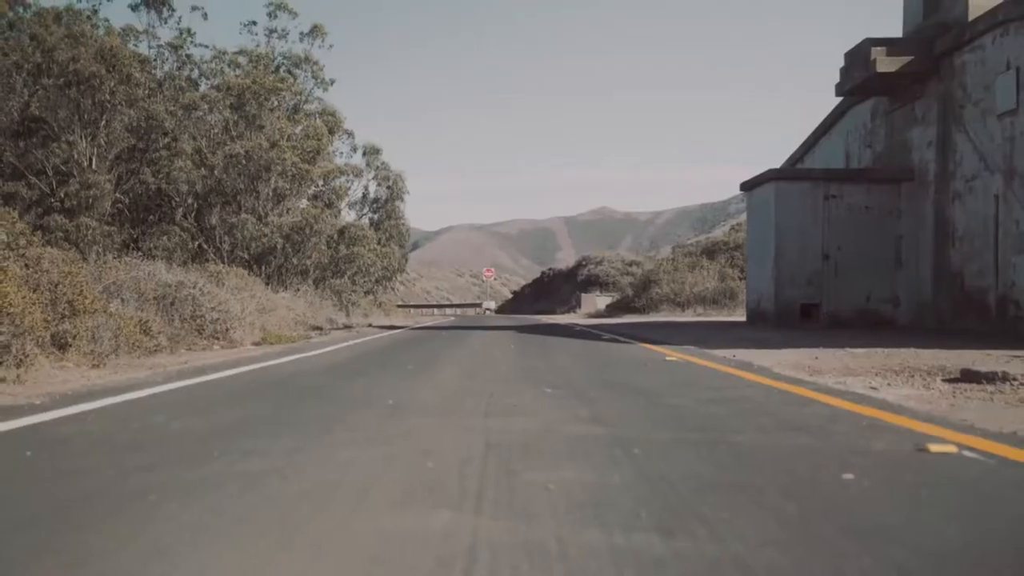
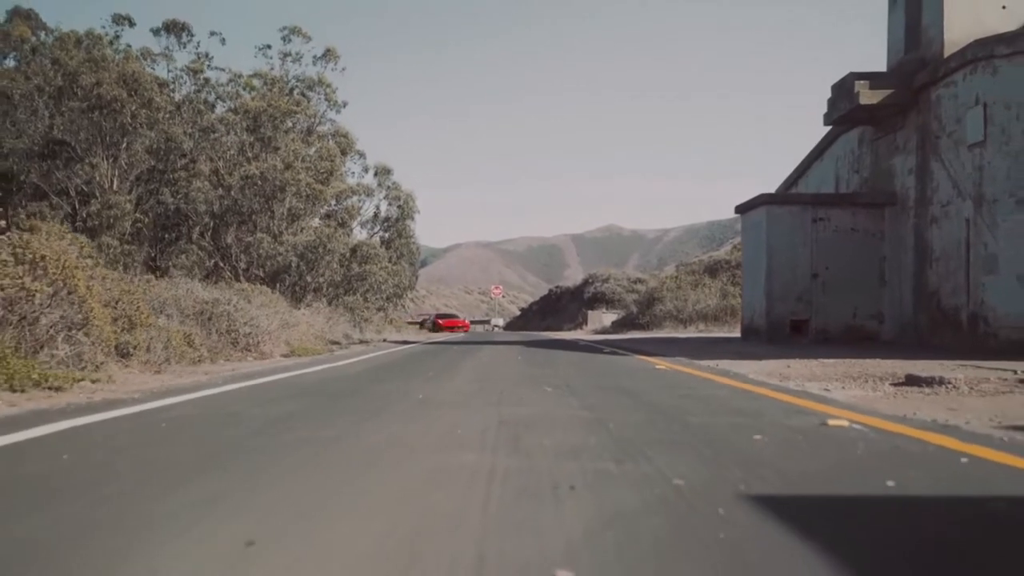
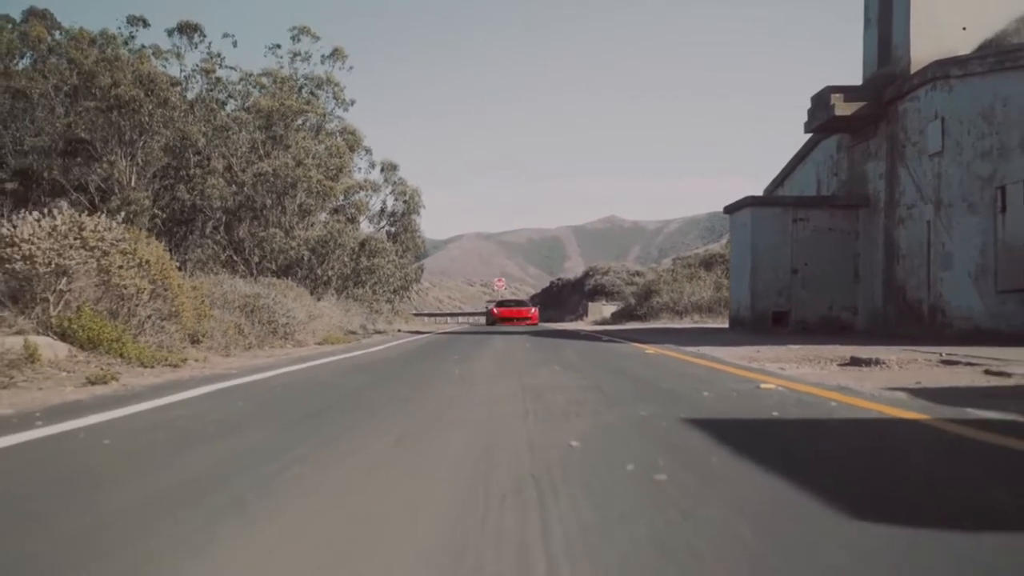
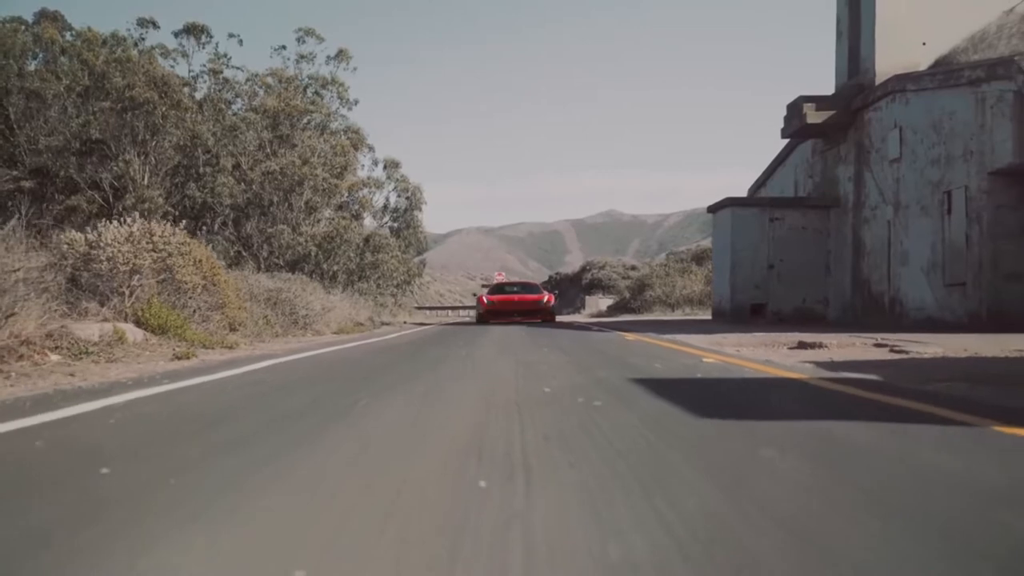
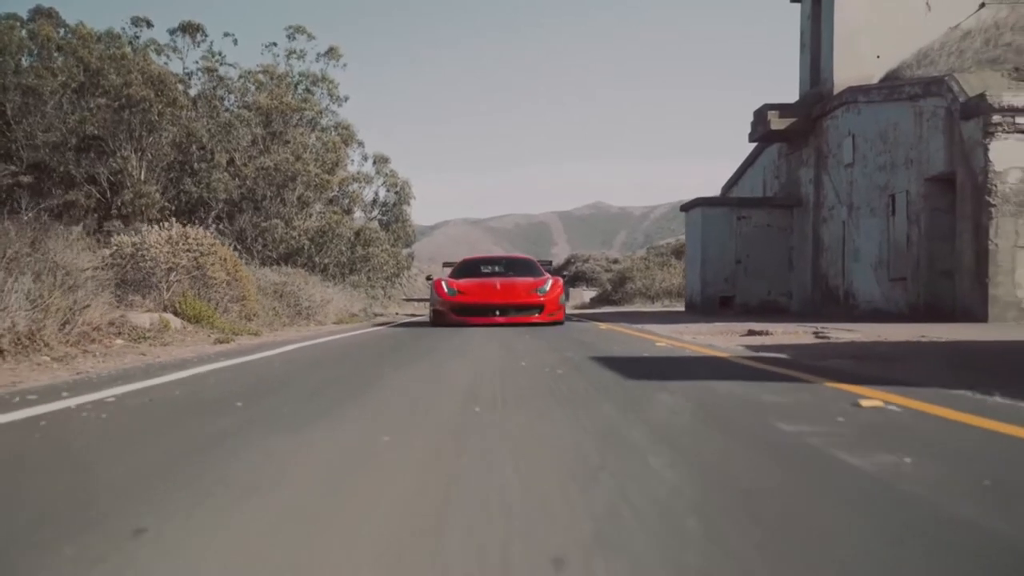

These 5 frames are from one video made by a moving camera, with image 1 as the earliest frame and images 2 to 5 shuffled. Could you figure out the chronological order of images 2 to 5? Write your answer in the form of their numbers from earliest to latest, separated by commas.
2, 3, 4, 5
